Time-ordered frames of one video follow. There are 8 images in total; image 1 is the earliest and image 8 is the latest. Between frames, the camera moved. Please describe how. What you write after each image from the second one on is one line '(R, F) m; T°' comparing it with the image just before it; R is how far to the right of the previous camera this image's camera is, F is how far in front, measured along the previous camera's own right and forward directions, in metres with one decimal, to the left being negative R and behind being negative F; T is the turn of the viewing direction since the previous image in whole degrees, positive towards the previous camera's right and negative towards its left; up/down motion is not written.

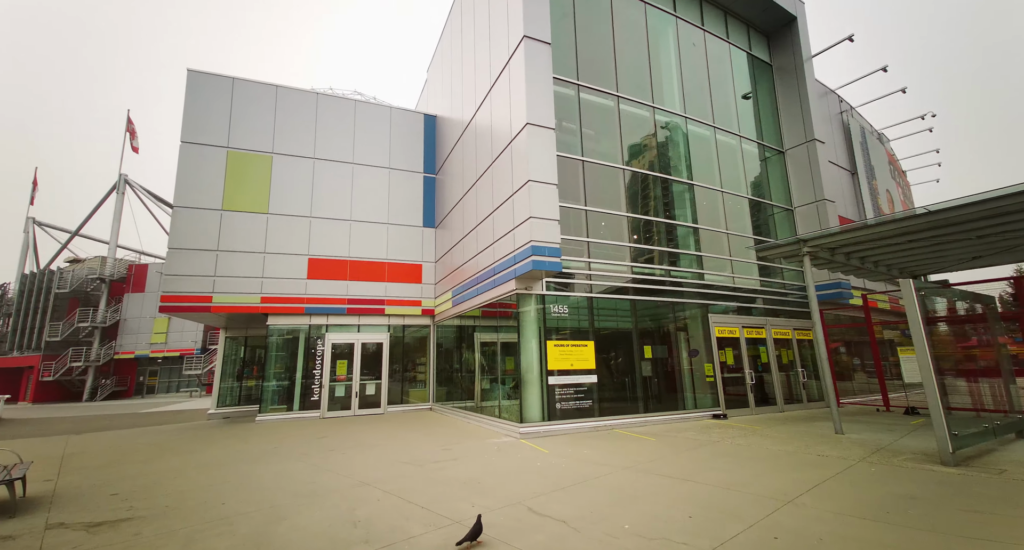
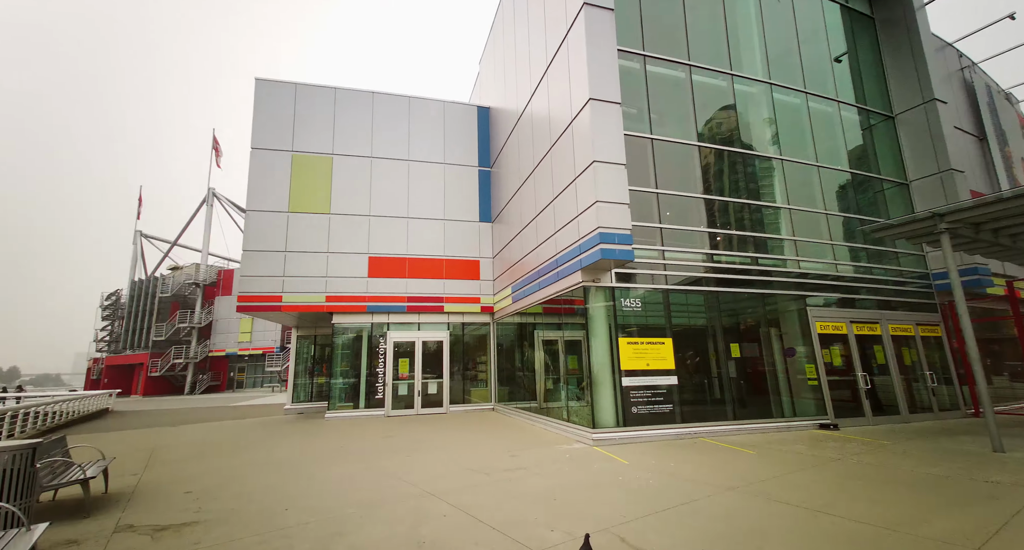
(-0.3, +0.7) m; -8°
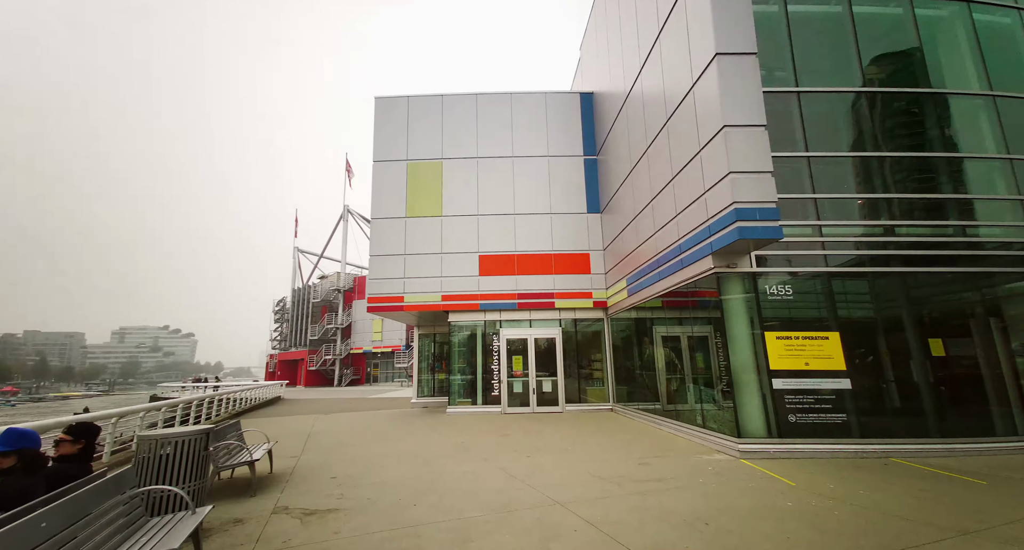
(-0.2, +0.5) m; -15°
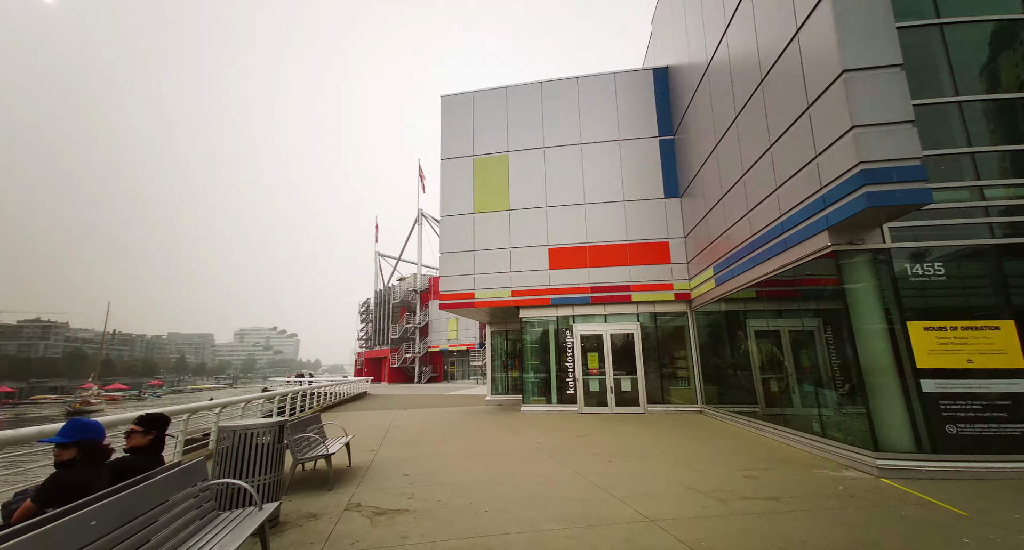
(0.0, +0.5) m; -10°
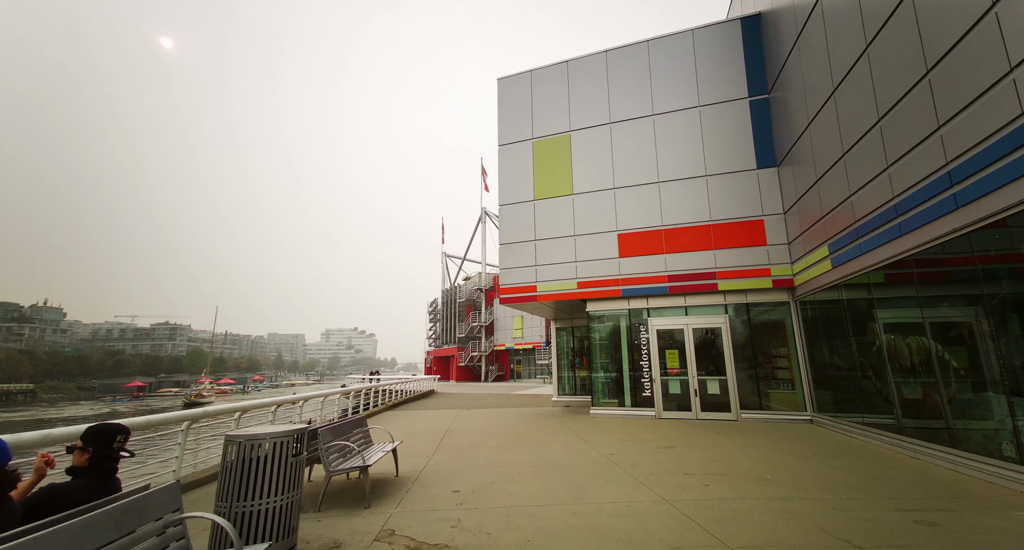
(0.0, +1.2) m; -9°
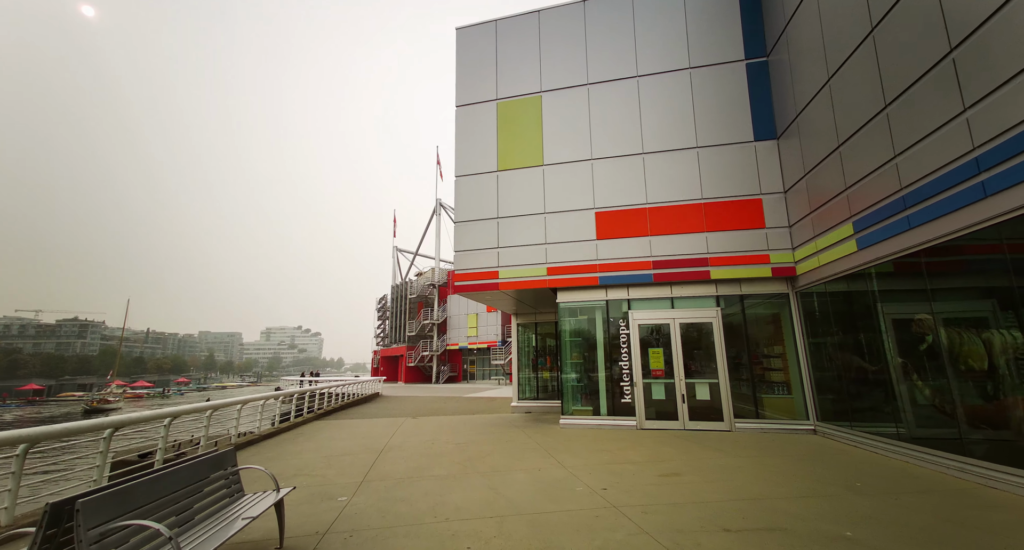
(-0.1, +2.3) m; +6°
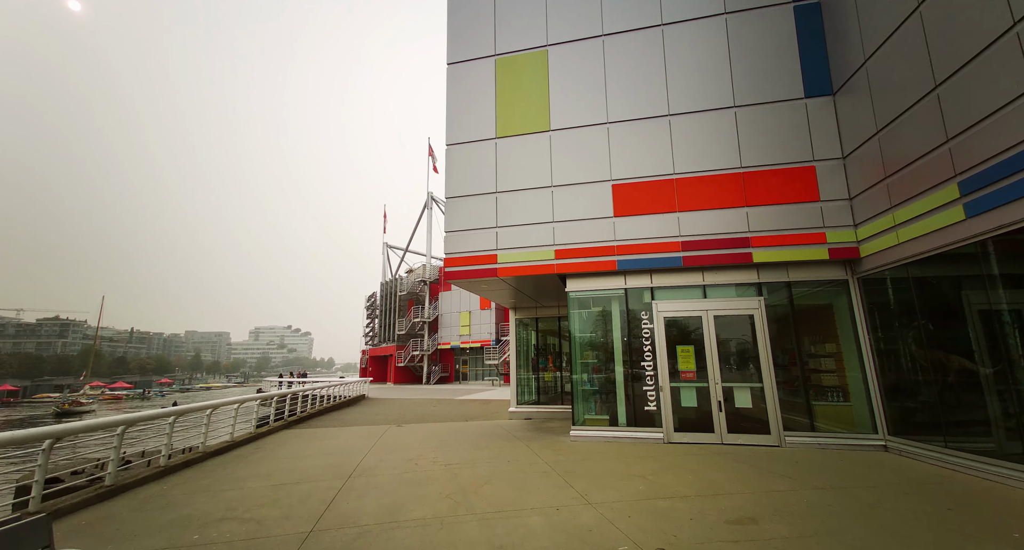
(-0.2, +1.8) m; +1°
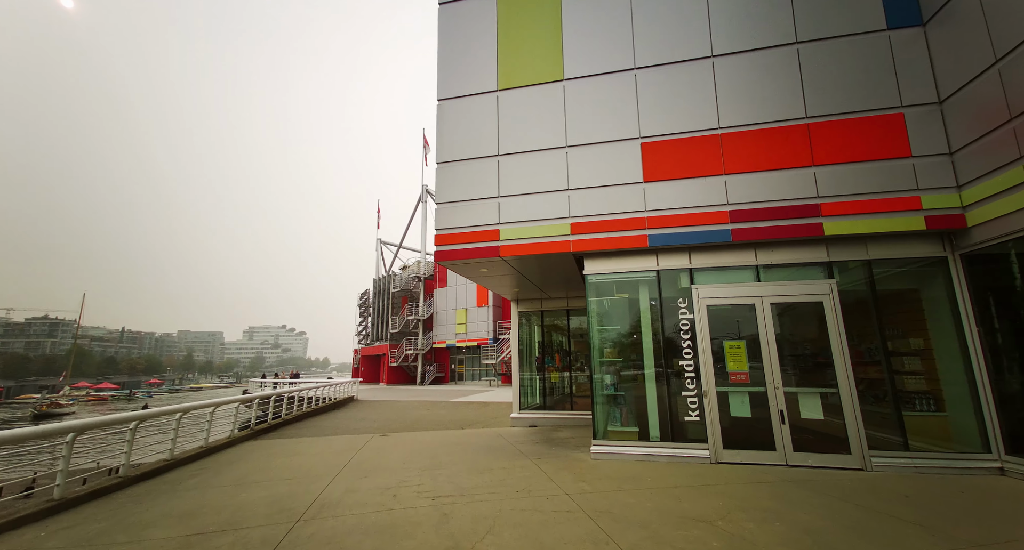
(-0.2, +1.8) m; 0°
